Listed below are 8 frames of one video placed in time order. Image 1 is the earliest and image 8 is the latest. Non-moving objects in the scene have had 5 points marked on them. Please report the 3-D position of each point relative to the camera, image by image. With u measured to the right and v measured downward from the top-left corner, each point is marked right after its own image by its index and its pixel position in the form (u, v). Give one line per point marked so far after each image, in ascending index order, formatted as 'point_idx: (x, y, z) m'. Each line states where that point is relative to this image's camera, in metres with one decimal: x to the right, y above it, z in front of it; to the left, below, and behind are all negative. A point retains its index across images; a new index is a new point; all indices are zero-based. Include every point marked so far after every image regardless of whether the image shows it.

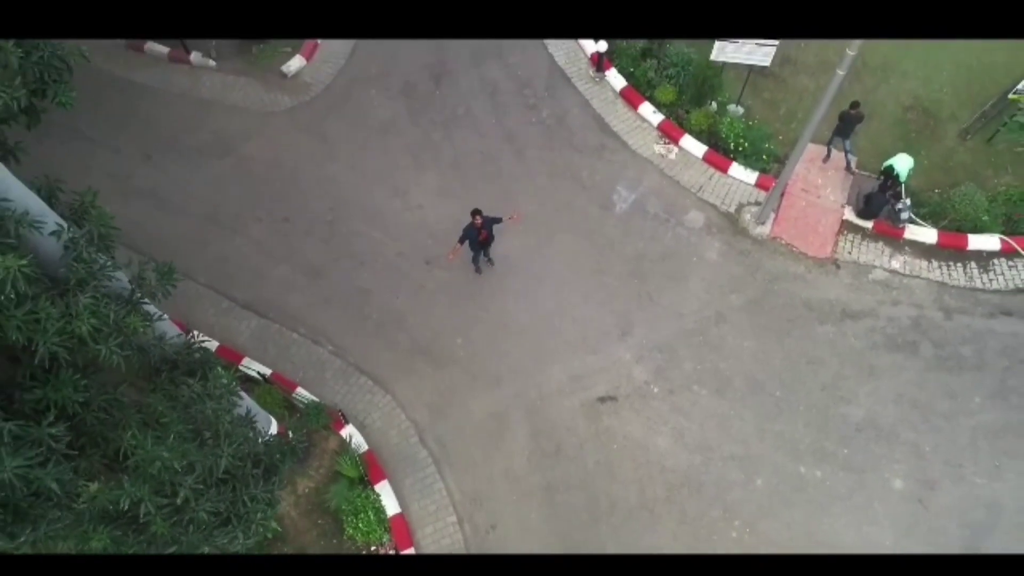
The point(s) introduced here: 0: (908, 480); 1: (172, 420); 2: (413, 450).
0: (+2.9, -1.4, +6.0) m
1: (-1.5, -0.6, +3.7) m
2: (-0.8, -1.2, +6.3) m
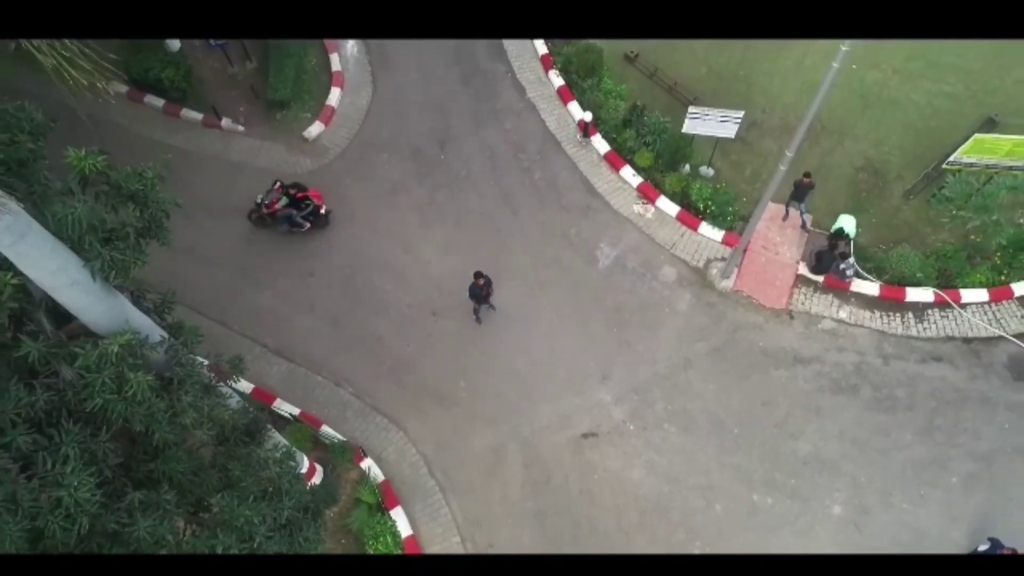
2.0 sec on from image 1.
0: (+2.9, -1.9, +7.0) m
1: (-1.6, -1.1, +4.7) m
2: (-0.8, -1.7, +7.3) m
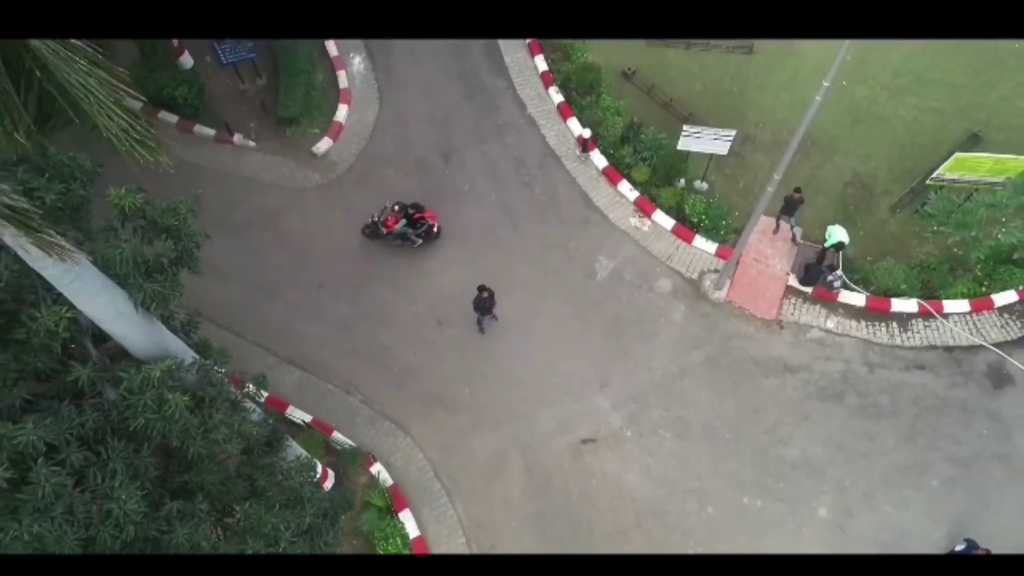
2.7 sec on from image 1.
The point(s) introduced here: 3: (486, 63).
0: (+2.9, -2.0, +7.4) m
1: (-1.5, -1.3, +5.1) m
2: (-0.8, -1.8, +7.7) m
3: (-0.3, +2.8, +10.1) m
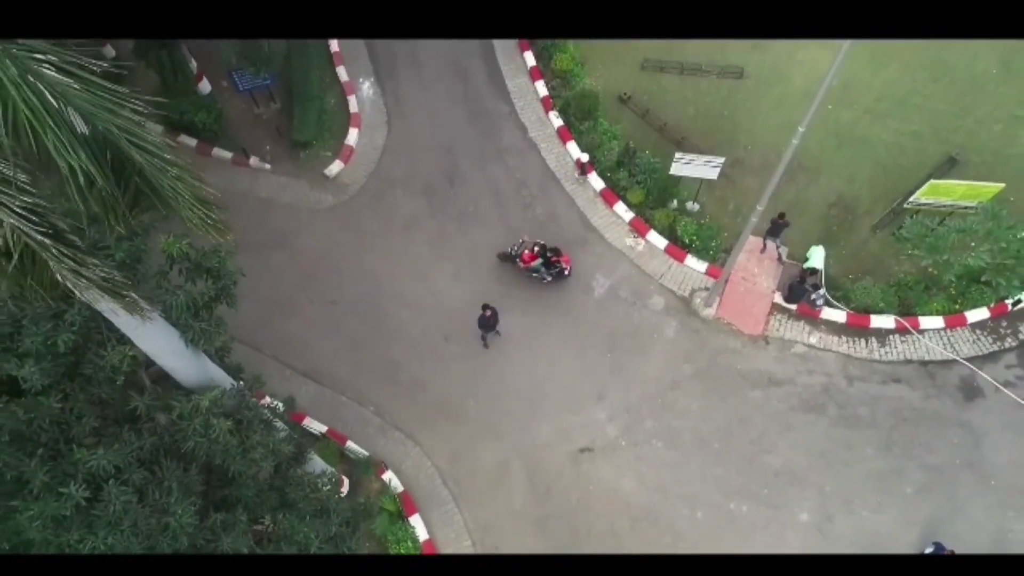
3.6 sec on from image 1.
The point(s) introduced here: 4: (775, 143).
0: (+2.9, -2.2, +7.9) m
1: (-1.5, -1.5, +5.6) m
2: (-0.8, -2.0, +8.2) m
3: (-0.3, +2.6, +10.6) m
4: (+3.3, +1.8, +10.2) m
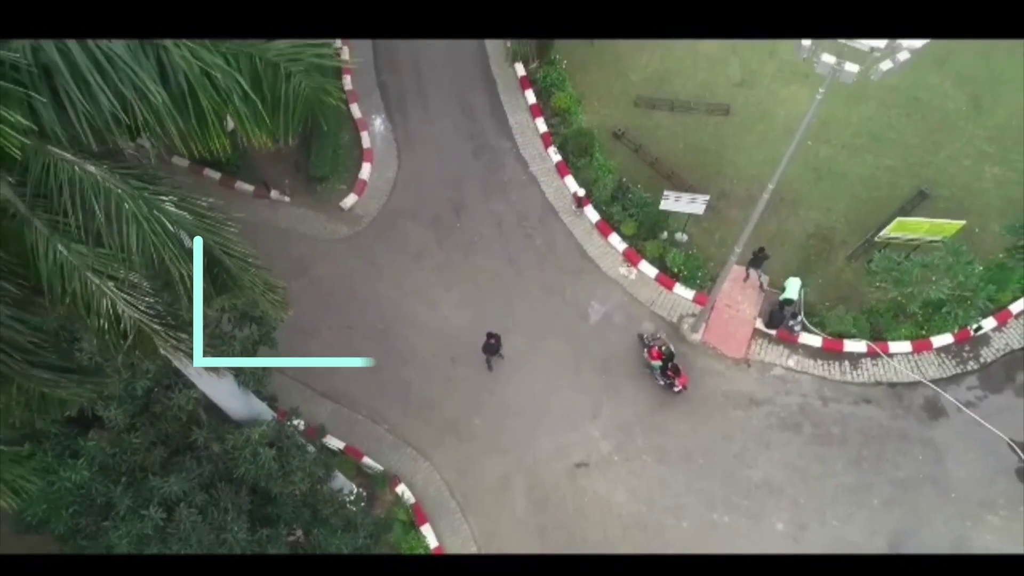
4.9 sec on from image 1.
0: (+3.0, -2.5, +8.7) m
1: (-1.5, -1.8, +6.4) m
2: (-0.7, -2.4, +9.0) m
3: (-0.3, +2.3, +11.4) m
4: (+3.3, +1.5, +11.0) m
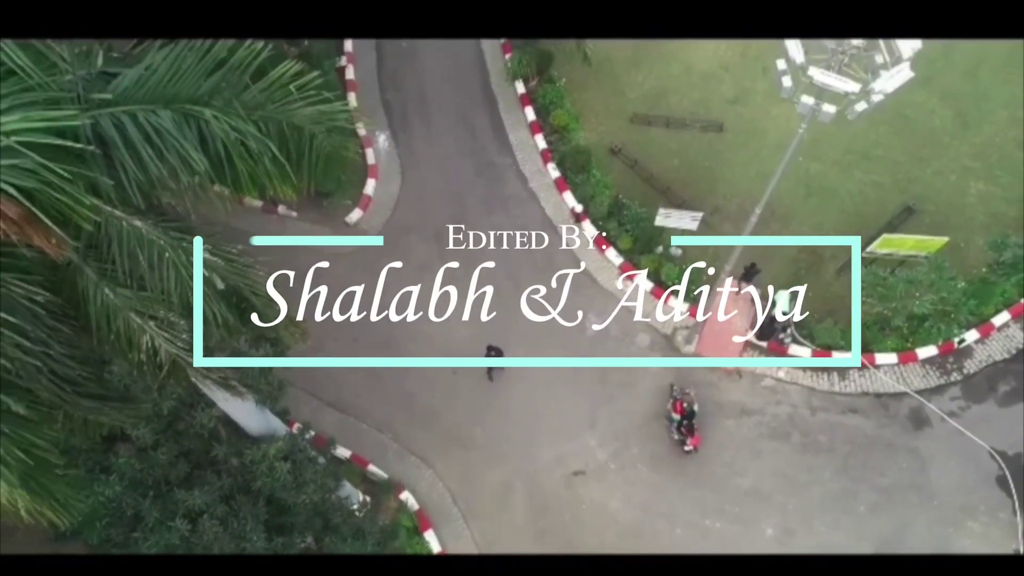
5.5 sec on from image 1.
0: (+3.0, -2.7, +9.1) m
1: (-1.5, -1.9, +6.8) m
2: (-0.7, -2.5, +9.4) m
3: (-0.3, +2.1, +11.8) m
4: (+3.3, +1.3, +11.4) m
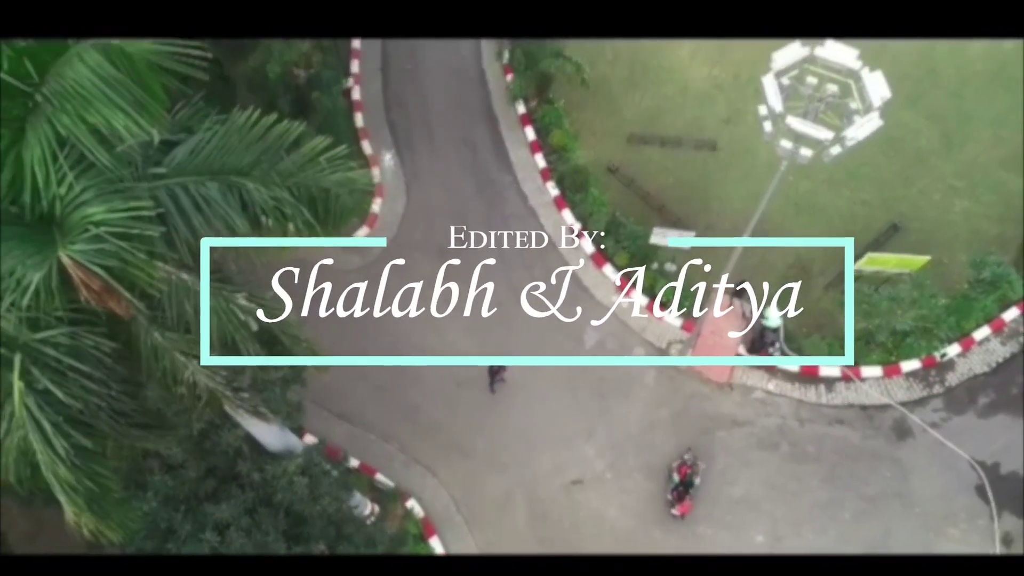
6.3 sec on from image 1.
0: (+3.0, -2.9, +9.5) m
1: (-1.5, -2.2, +7.2) m
2: (-0.7, -2.7, +9.8) m
3: (-0.3, +1.9, +12.2) m
4: (+3.3, +1.1, +11.8) m
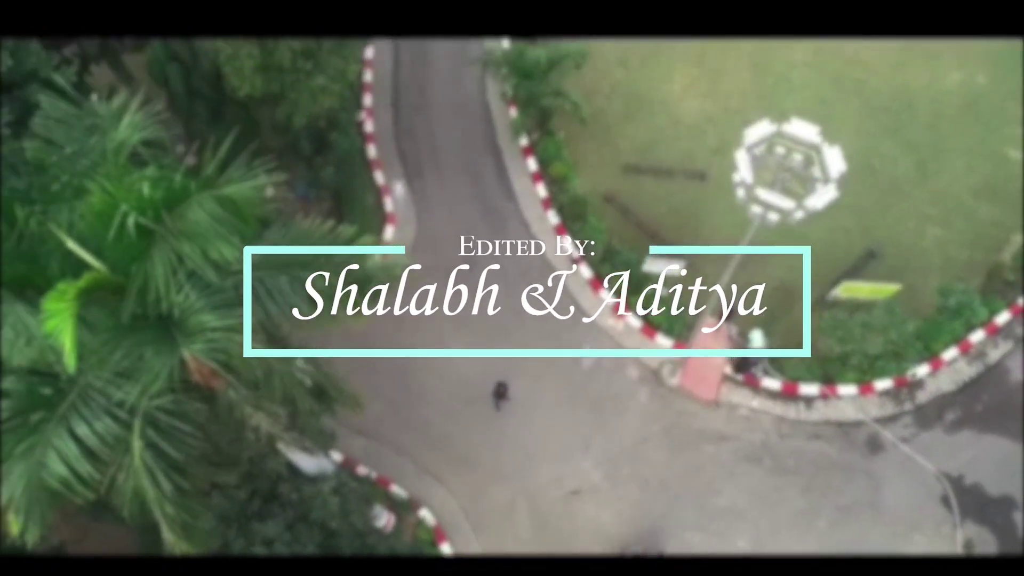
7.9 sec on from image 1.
0: (+3.0, -3.2, +10.4) m
1: (-1.4, -2.5, +8.1) m
2: (-0.7, -3.1, +10.7) m
3: (-0.2, +1.6, +13.1) m
4: (+3.4, +0.8, +12.7) m
